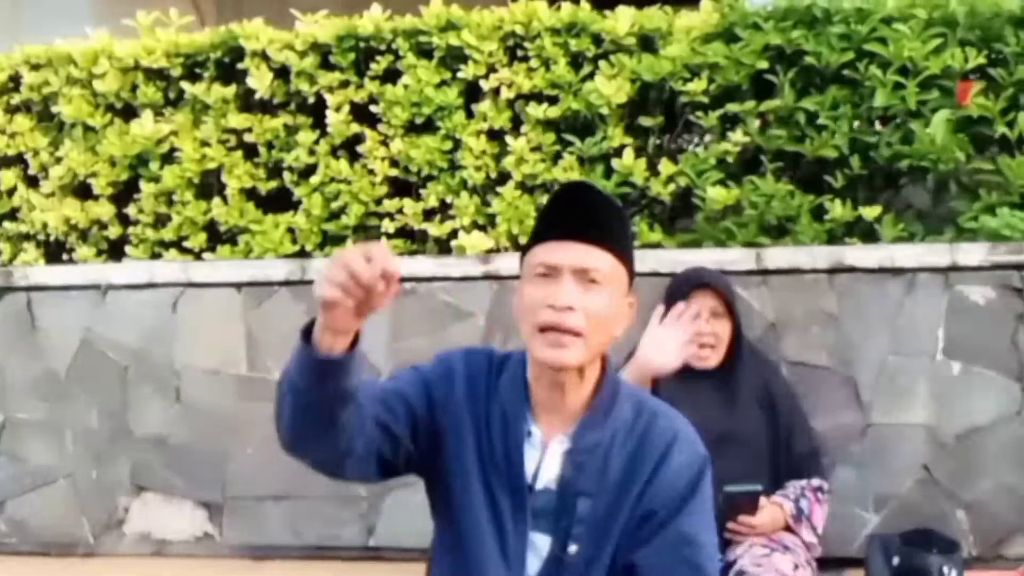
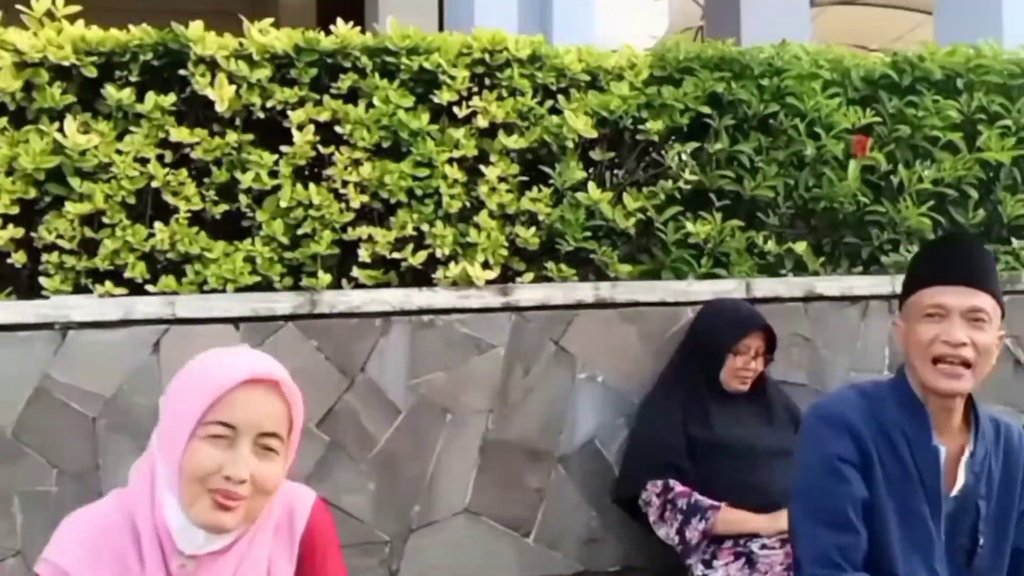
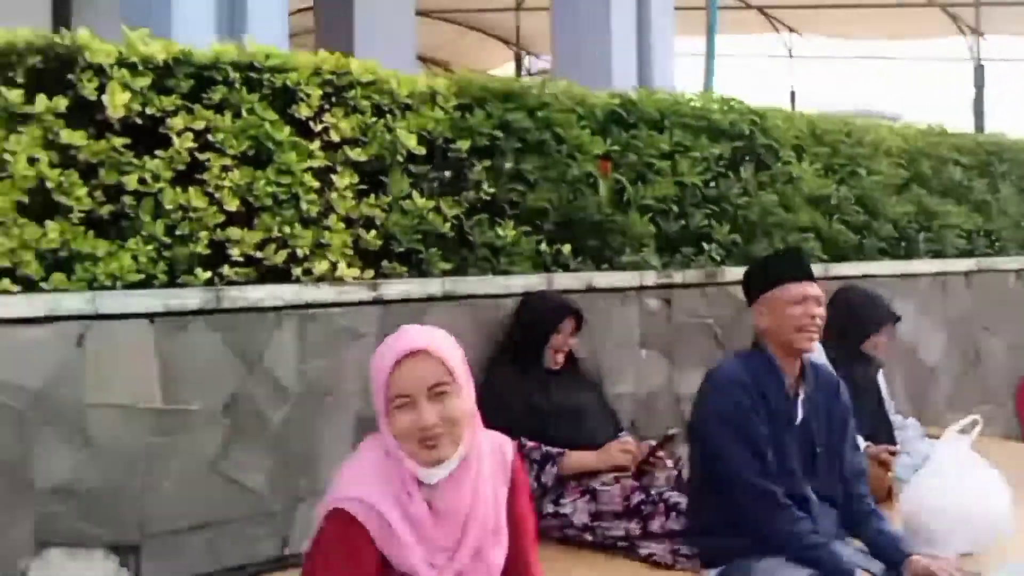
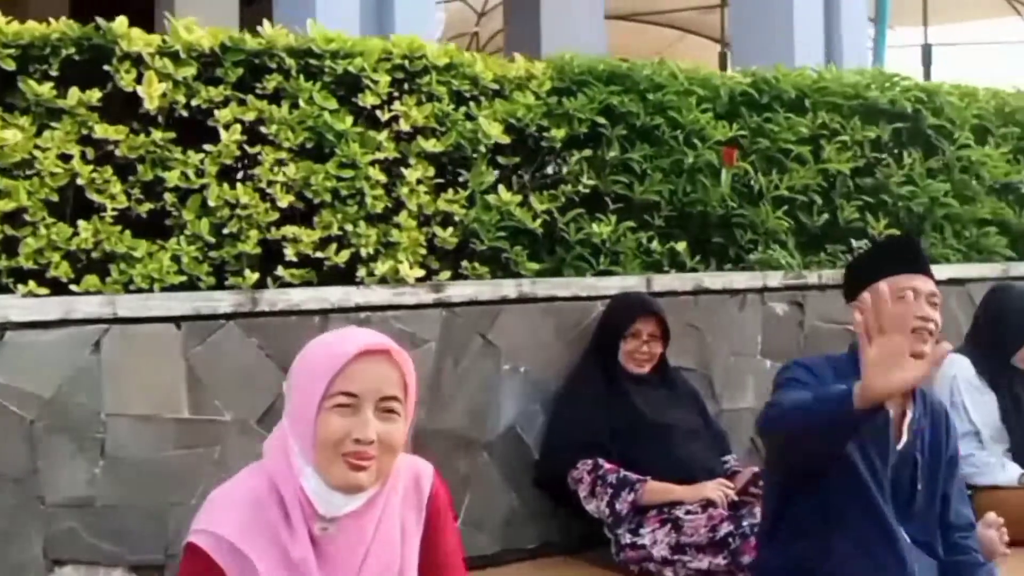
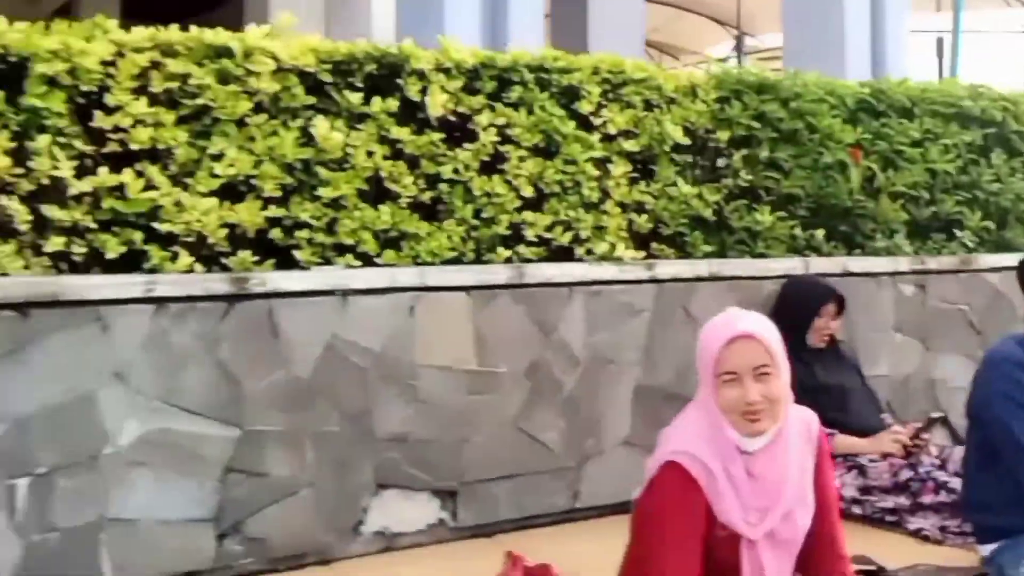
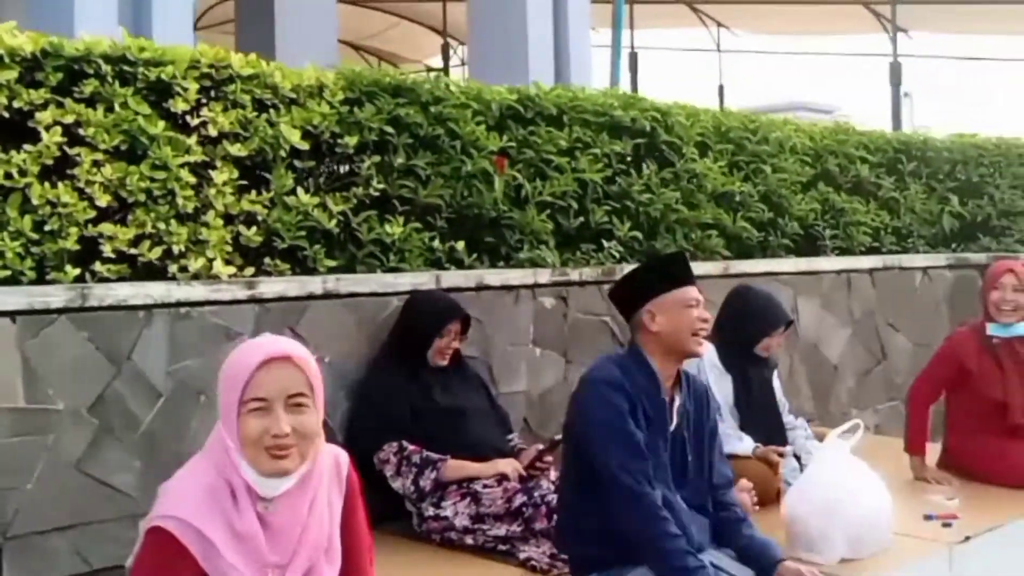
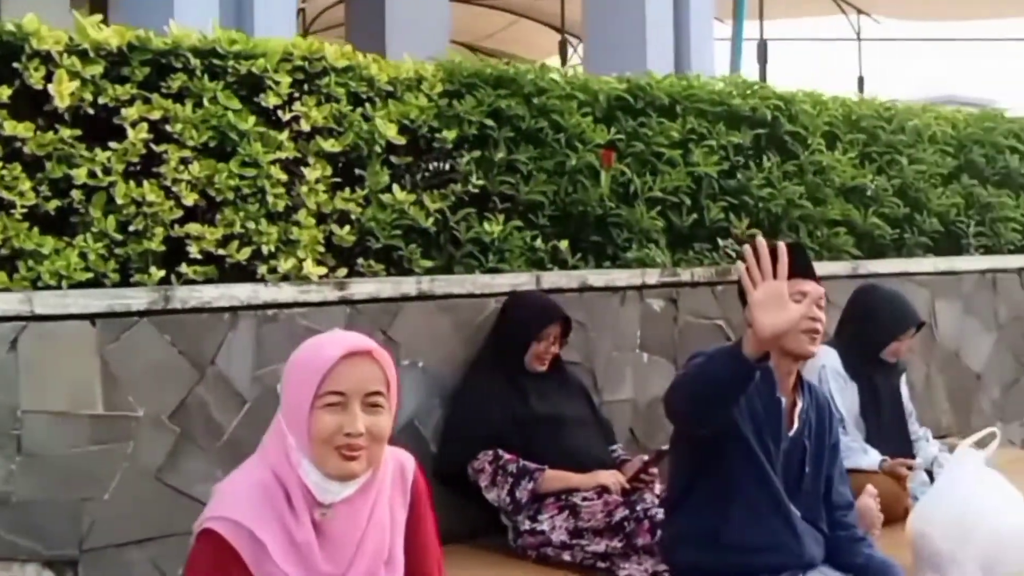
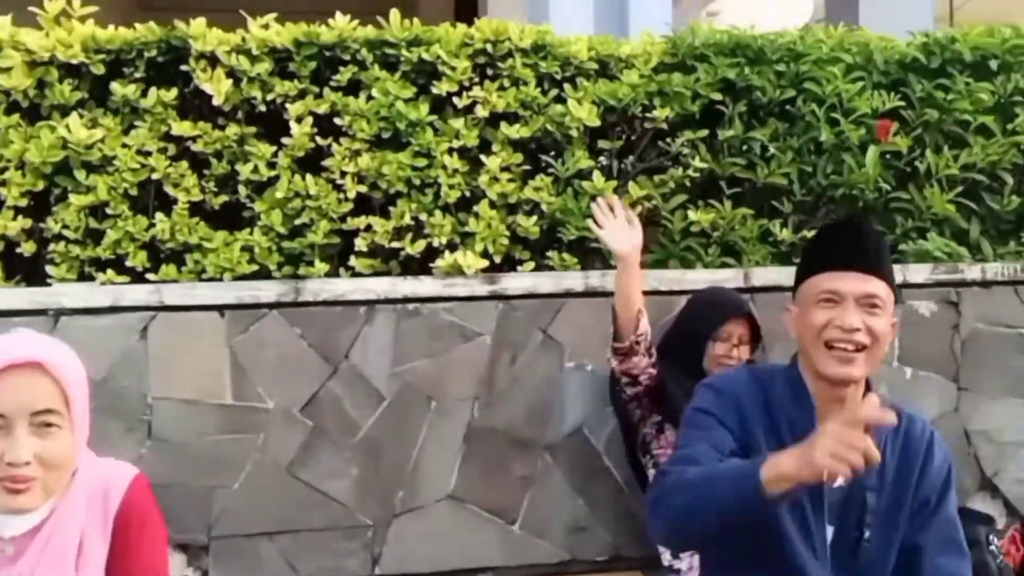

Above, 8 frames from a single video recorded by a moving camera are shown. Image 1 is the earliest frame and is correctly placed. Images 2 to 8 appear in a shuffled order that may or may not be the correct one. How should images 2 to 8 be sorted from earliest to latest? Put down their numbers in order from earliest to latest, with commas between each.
8, 2, 4, 7, 6, 3, 5
